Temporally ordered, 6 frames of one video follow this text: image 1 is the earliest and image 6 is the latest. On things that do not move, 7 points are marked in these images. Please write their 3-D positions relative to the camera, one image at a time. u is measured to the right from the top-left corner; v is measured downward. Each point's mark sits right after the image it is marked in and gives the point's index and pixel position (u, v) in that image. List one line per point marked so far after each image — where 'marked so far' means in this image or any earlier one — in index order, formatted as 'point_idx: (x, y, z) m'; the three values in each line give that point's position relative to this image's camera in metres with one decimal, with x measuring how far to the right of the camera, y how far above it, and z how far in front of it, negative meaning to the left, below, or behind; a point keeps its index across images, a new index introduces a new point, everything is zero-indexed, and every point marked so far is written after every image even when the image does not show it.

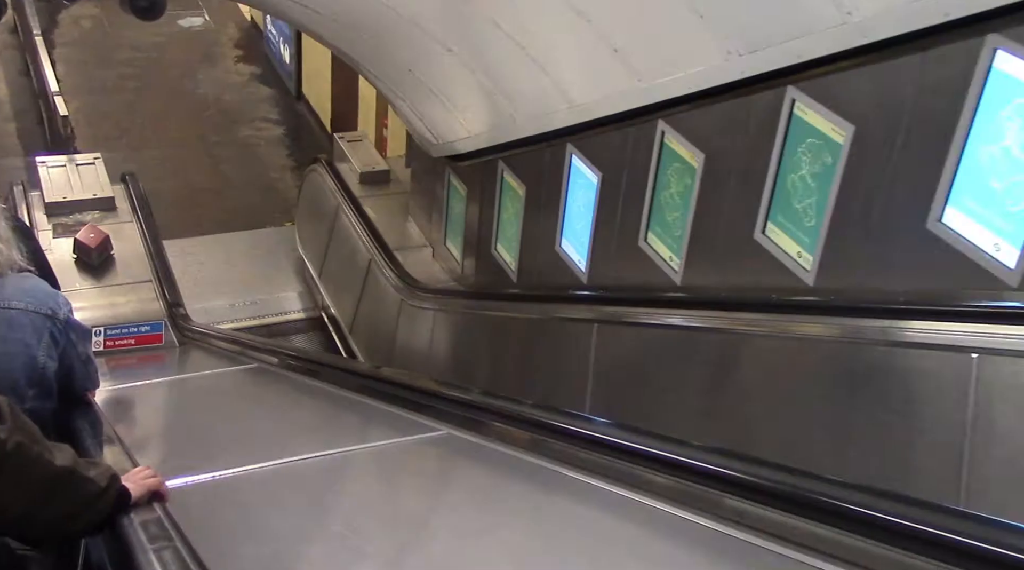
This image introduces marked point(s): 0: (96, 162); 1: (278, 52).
0: (-2.8, +0.8, +7.2) m
1: (-2.4, +2.3, +10.9) m
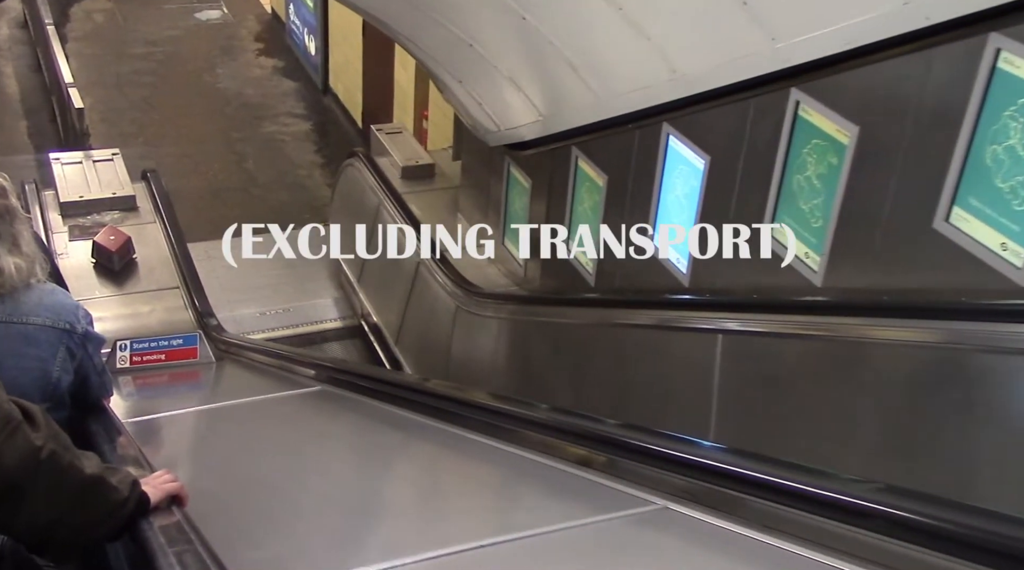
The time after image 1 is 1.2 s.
0: (-2.4, +0.8, +6.6) m
1: (-2.0, +2.3, +10.2) m
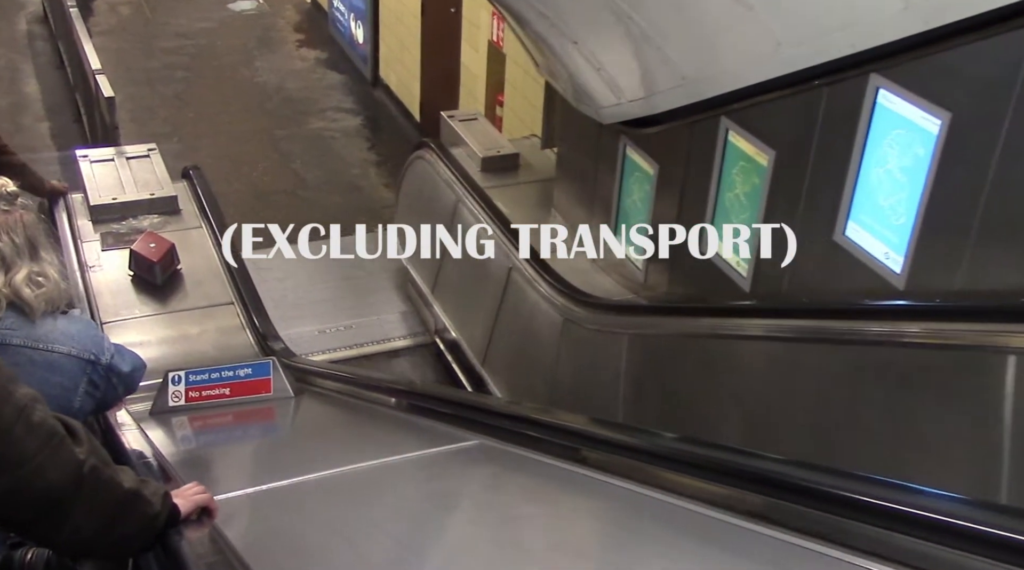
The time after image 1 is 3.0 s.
0: (-1.9, +0.7, +5.8) m
1: (-1.5, +2.2, +9.4) m
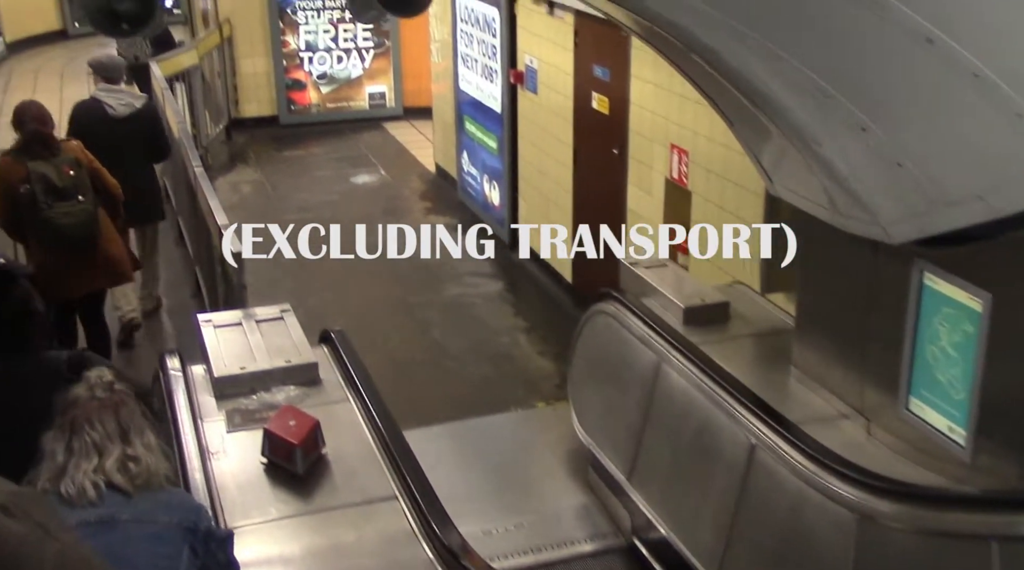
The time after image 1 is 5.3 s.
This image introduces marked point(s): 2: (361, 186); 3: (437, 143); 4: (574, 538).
0: (-1.0, -0.1, +4.8) m
1: (-0.3, +0.7, +8.6) m
2: (-1.3, +0.9, +9.7) m
3: (-0.7, +1.3, +9.7) m
4: (+0.3, -1.1, +4.6) m
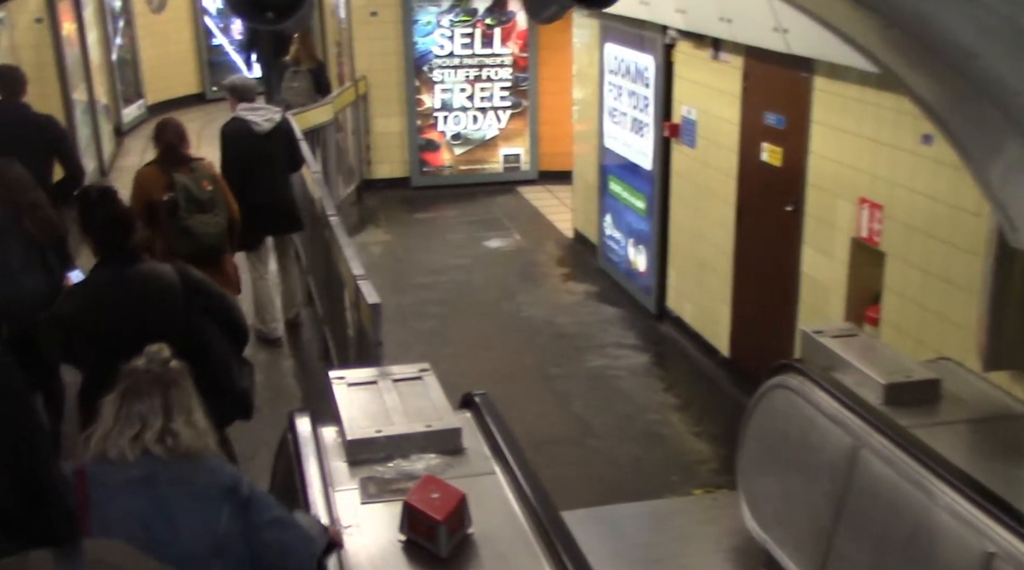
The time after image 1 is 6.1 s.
0: (-0.3, -0.4, +4.3) m
1: (+0.8, +0.2, +8.0) m
2: (-0.1, +0.3, +9.2) m
3: (+0.6, +0.7, +9.2) m
4: (+0.9, -1.3, +3.9) m
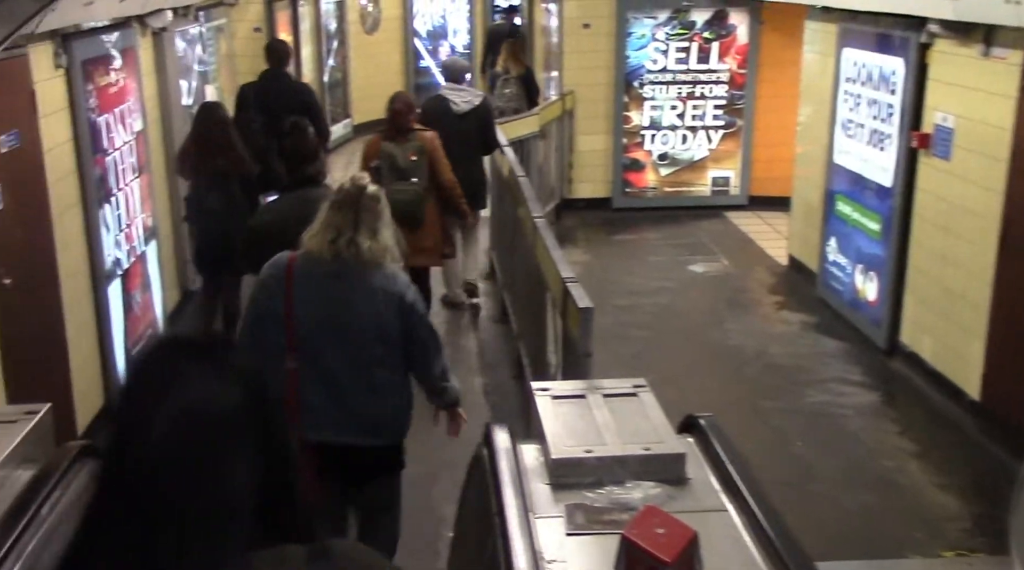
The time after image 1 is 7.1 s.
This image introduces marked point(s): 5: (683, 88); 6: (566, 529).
0: (+0.4, -0.4, +3.7) m
1: (+2.2, 0.0, +7.2) m
2: (+1.5, +0.1, +8.6) m
3: (+2.2, +0.4, +8.5) m
4: (+1.5, -1.4, +3.1) m
5: (+1.6, +1.9, +10.3) m
6: (+0.1, -0.6, +2.8) m
